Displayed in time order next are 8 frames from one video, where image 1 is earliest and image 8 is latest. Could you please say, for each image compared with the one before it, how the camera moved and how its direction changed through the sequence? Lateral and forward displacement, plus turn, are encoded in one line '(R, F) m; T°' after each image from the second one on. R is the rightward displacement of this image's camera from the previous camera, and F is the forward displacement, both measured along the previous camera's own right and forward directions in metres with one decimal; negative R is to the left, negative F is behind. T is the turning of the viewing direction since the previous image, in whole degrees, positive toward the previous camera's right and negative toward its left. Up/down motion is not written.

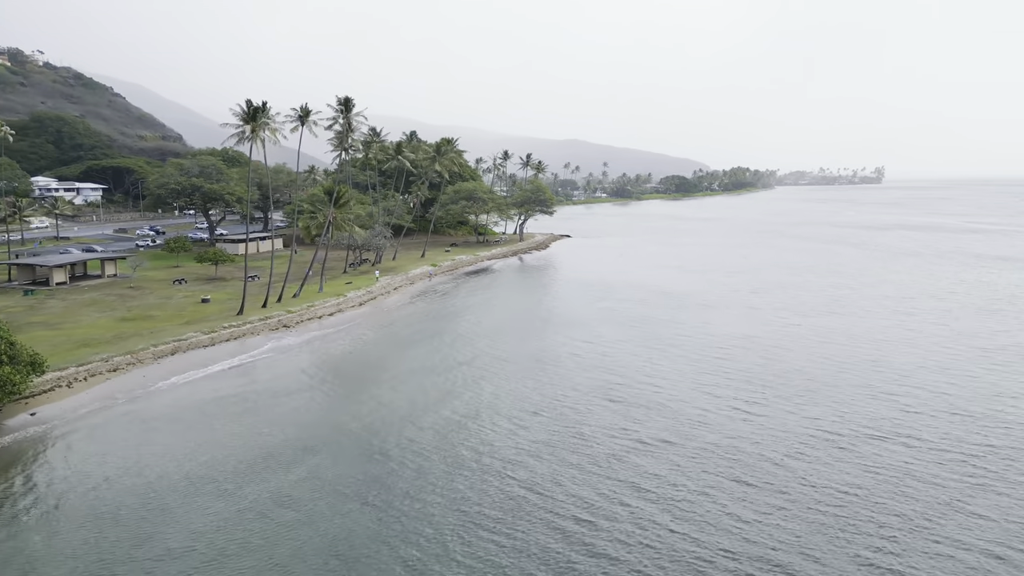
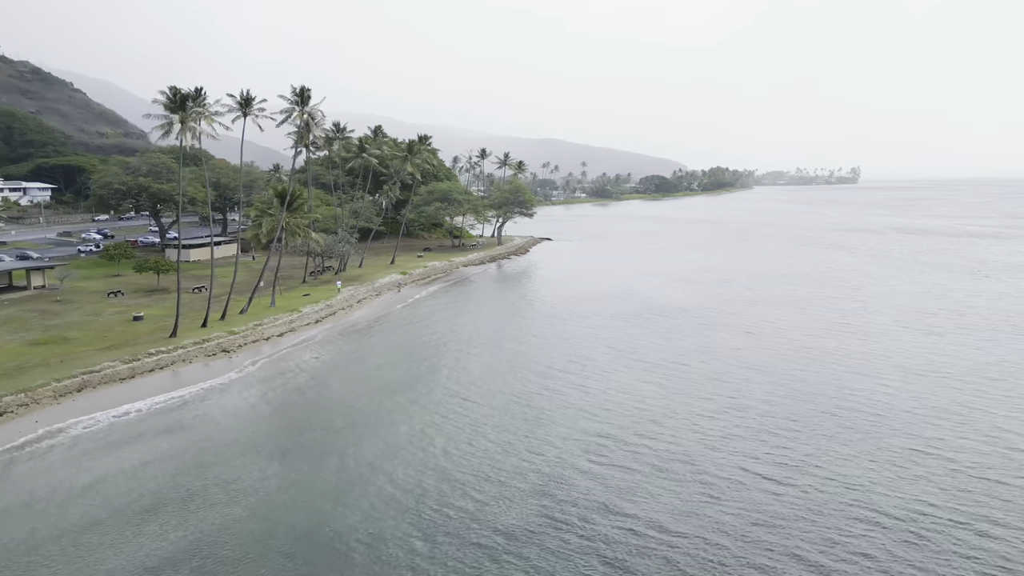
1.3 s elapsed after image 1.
(+0.1, +5.9) m; +2°
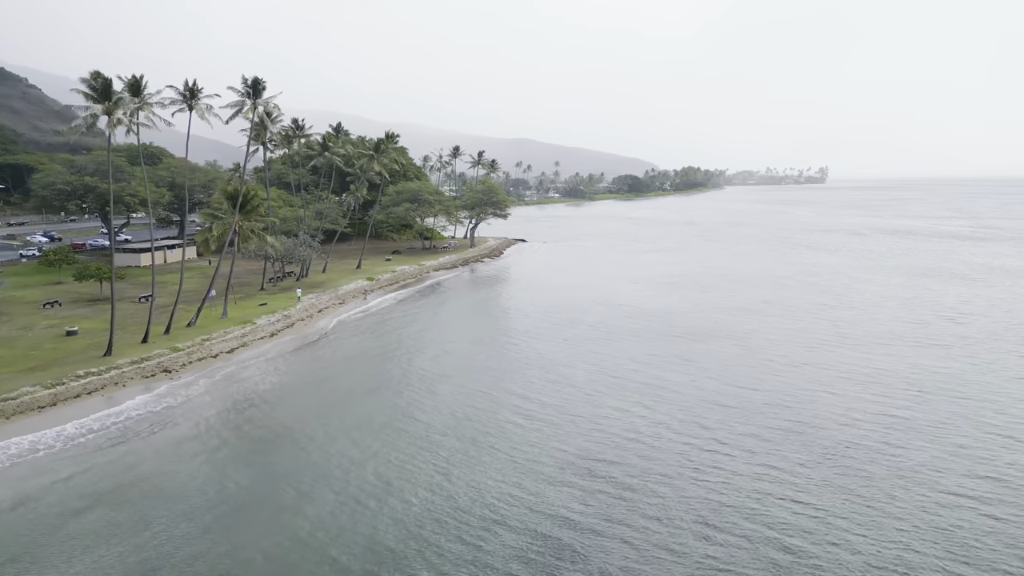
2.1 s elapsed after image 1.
(0.0, +3.4) m; +2°
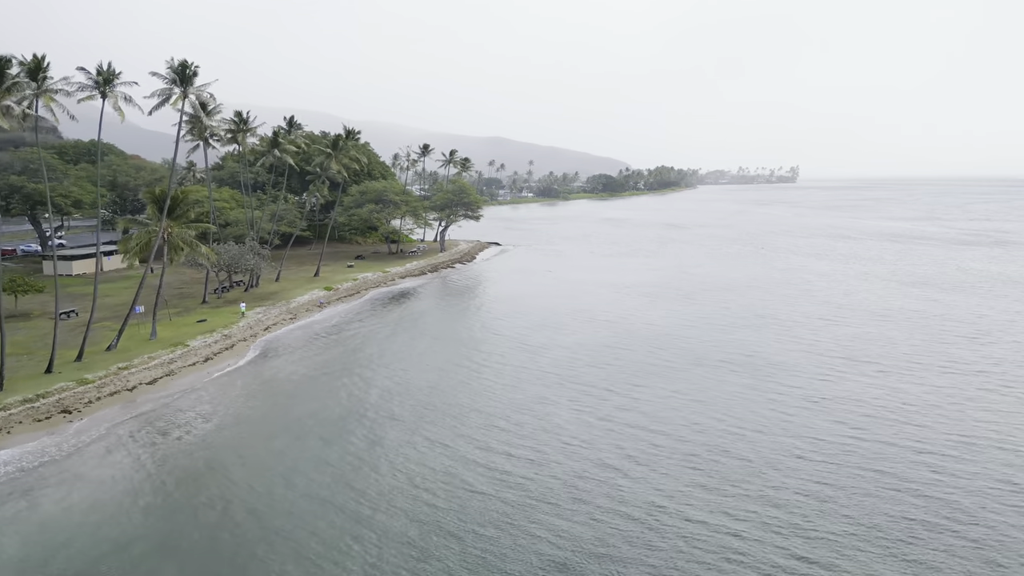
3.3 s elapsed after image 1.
(+0.2, +5.2) m; +2°
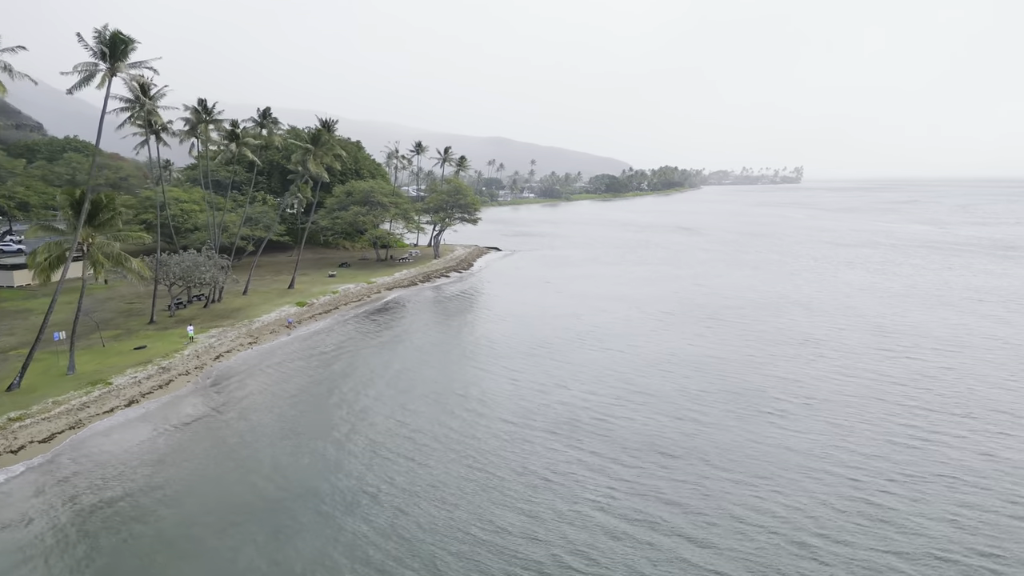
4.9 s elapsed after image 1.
(+0.1, +7.5) m; 0°
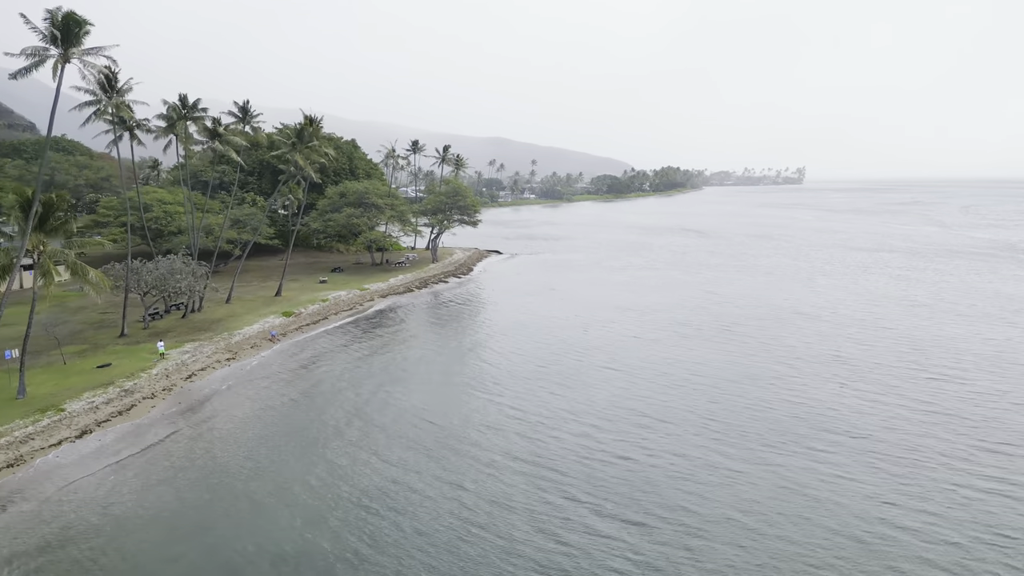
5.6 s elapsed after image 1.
(-0.1, +3.6) m; 0°
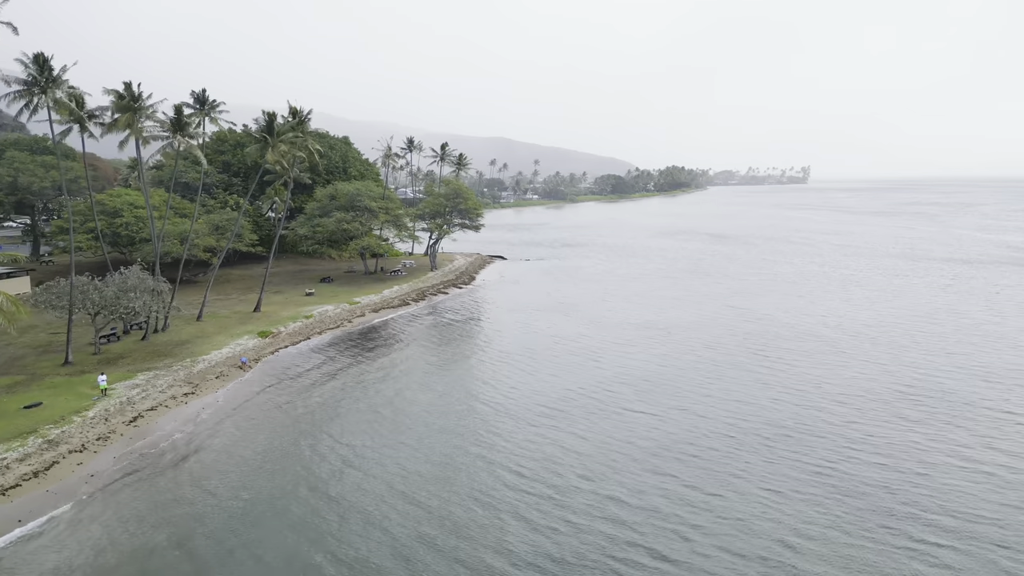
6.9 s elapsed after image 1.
(-0.4, +5.8) m; 0°
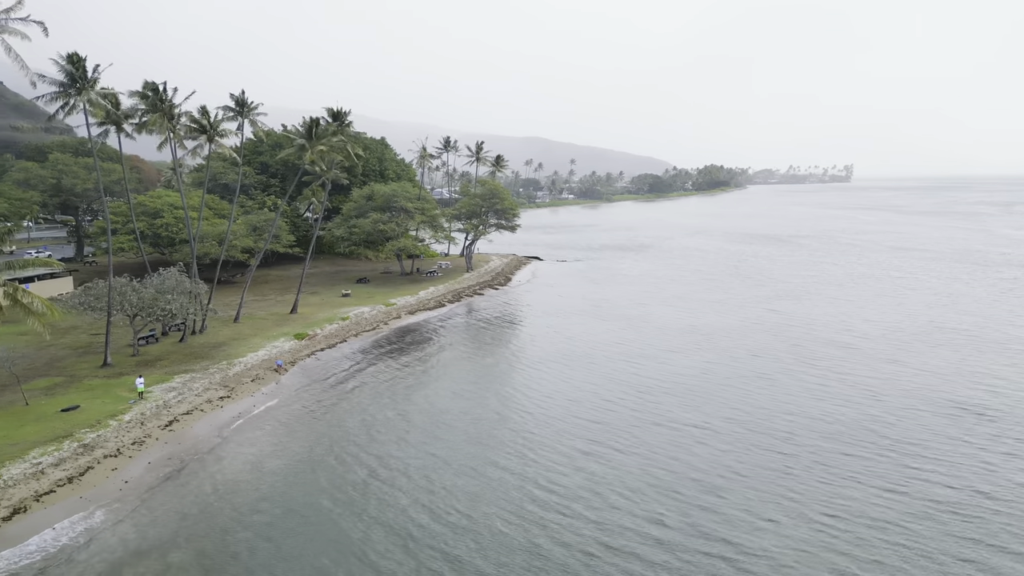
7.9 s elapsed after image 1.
(-0.2, +1.1) m; -3°
